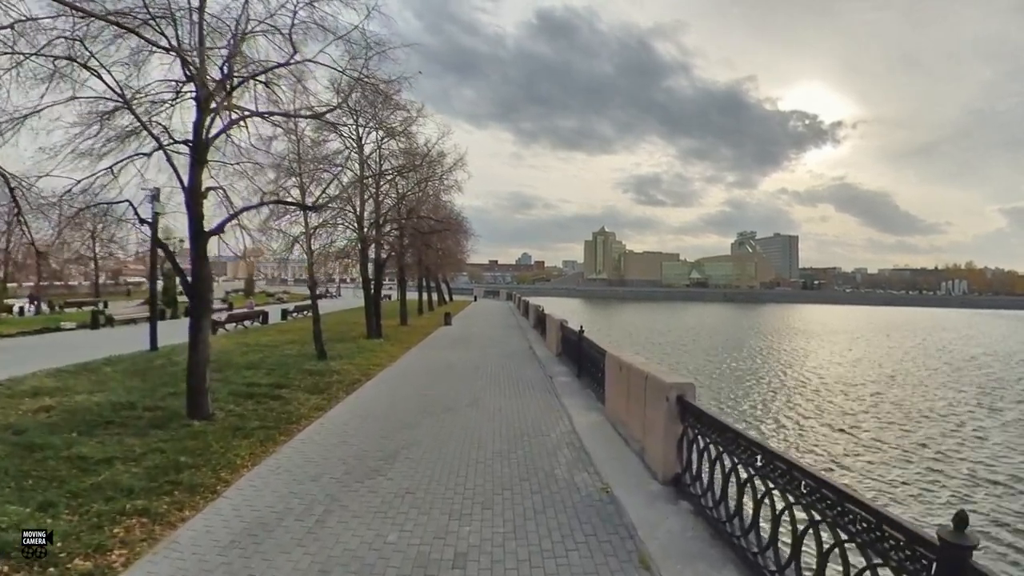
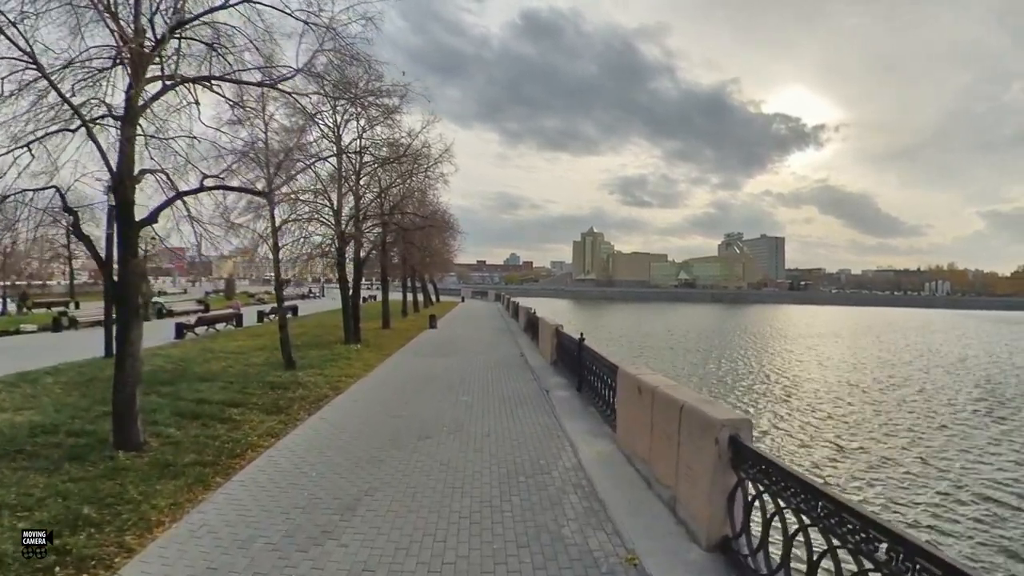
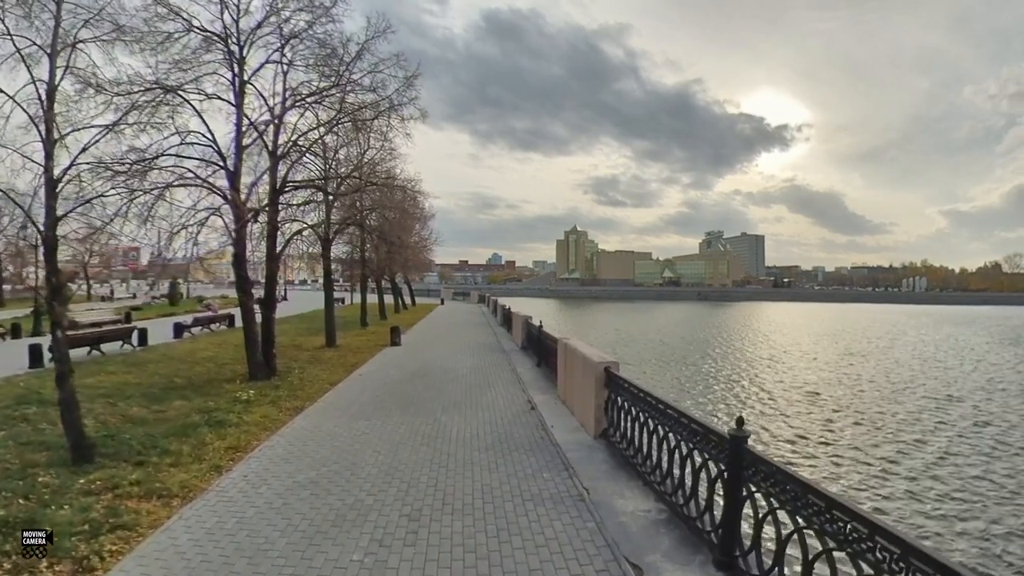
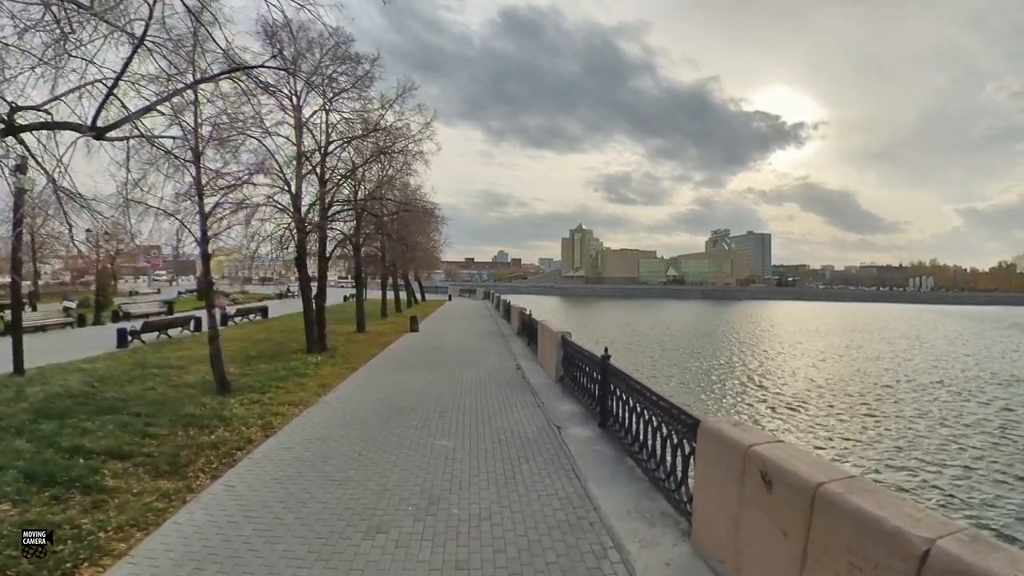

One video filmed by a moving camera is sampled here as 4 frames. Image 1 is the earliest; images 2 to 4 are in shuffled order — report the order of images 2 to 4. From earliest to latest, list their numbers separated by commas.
2, 4, 3
